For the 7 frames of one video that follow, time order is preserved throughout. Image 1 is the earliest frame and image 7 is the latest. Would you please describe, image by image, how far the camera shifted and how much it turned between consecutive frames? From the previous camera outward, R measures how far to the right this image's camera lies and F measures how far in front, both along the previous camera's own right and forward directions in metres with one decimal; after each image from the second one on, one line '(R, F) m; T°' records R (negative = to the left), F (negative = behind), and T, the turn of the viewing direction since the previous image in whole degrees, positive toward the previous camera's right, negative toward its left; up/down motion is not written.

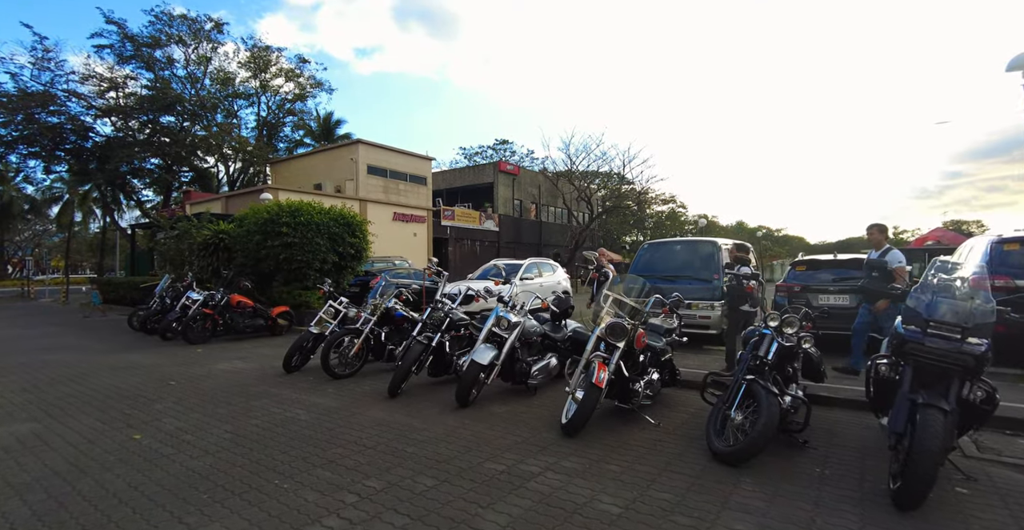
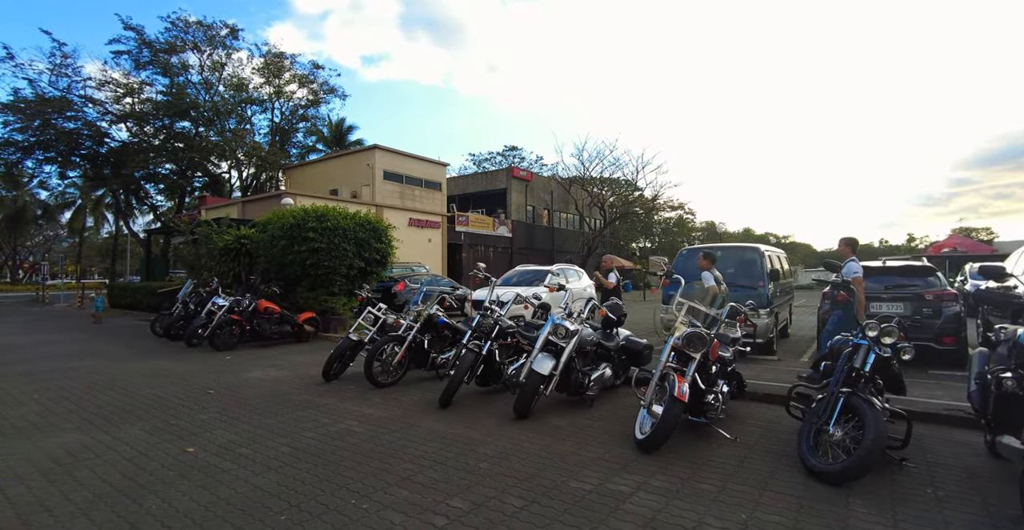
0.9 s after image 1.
(-0.6, +0.2) m; -1°
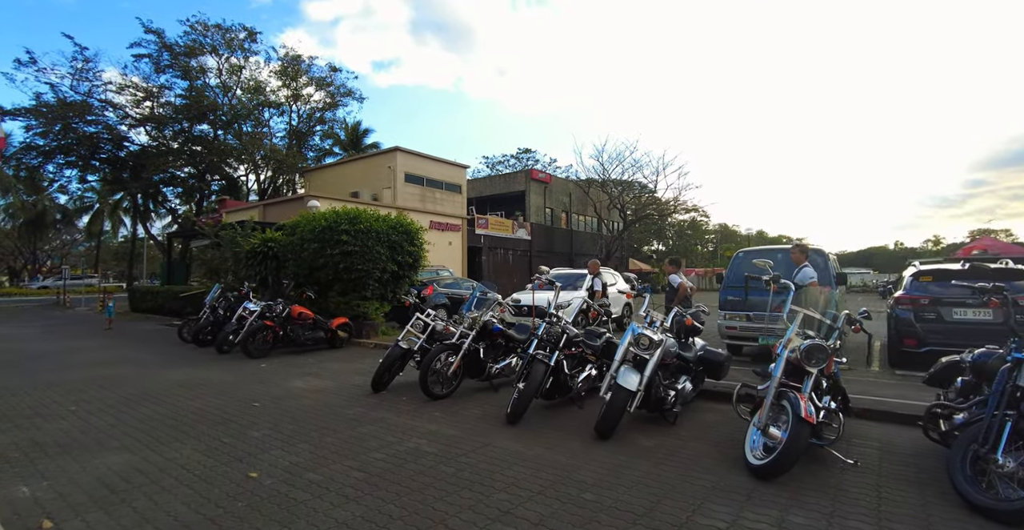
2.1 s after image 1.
(-0.6, +0.4) m; -1°
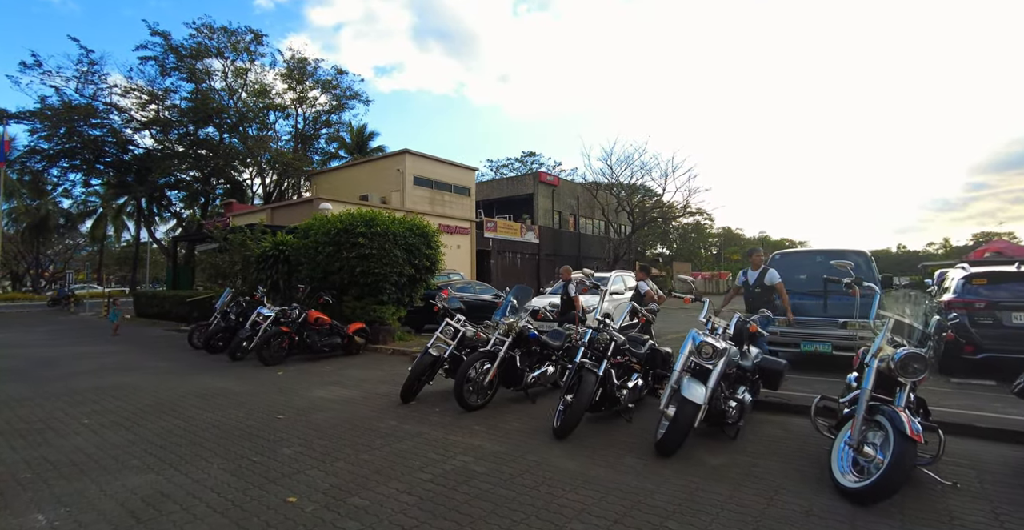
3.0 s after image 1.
(-0.4, +0.4) m; 0°
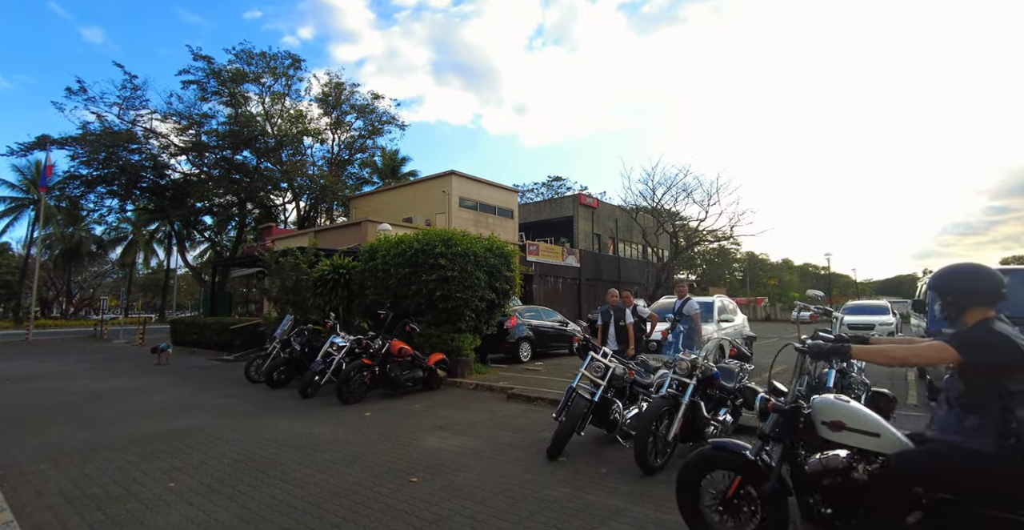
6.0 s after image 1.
(-1.5, +1.1) m; -2°
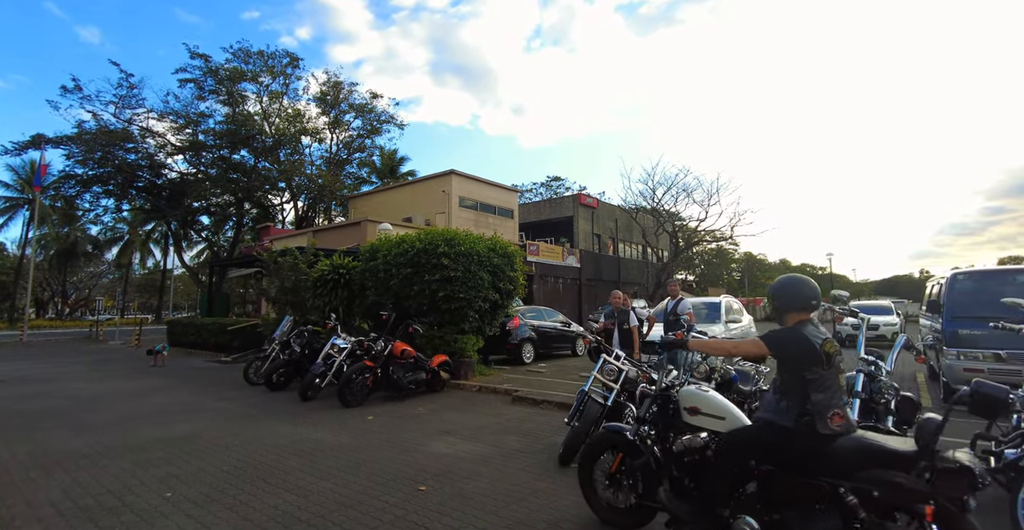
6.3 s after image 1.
(-0.1, +0.2) m; 0°
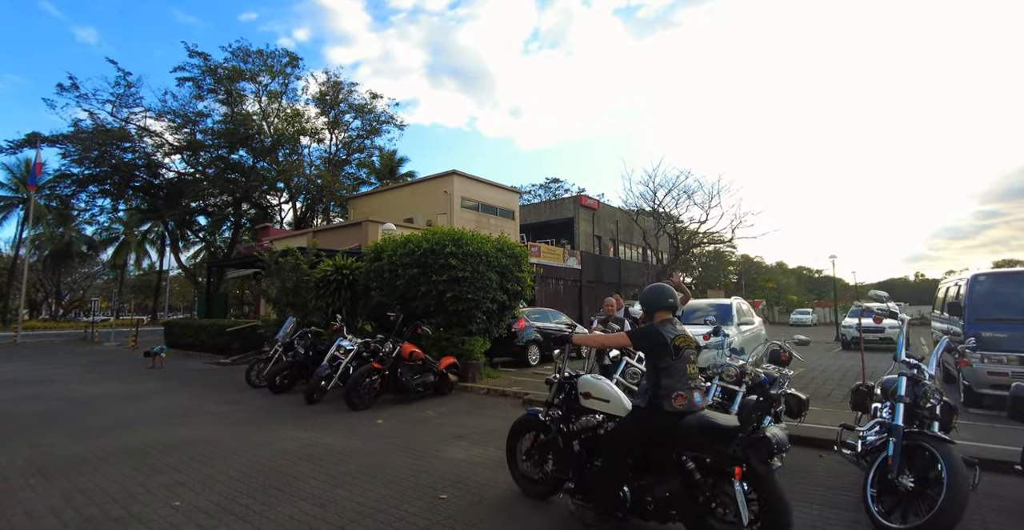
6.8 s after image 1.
(-0.2, +0.2) m; 0°
